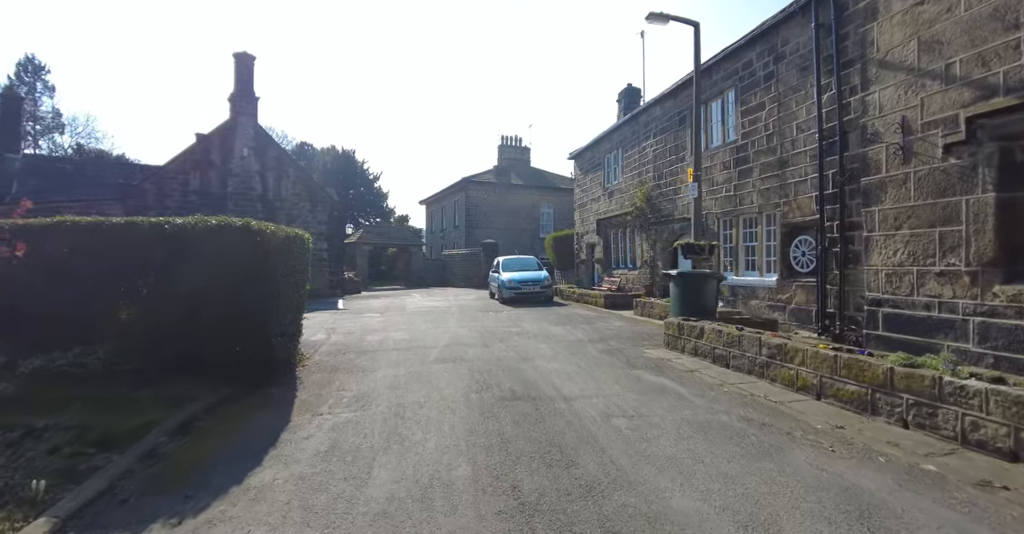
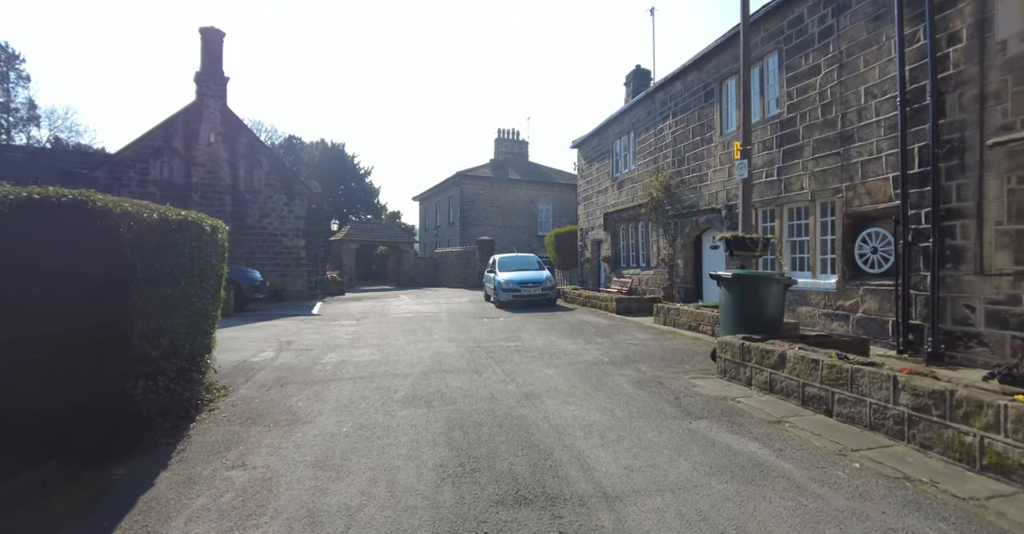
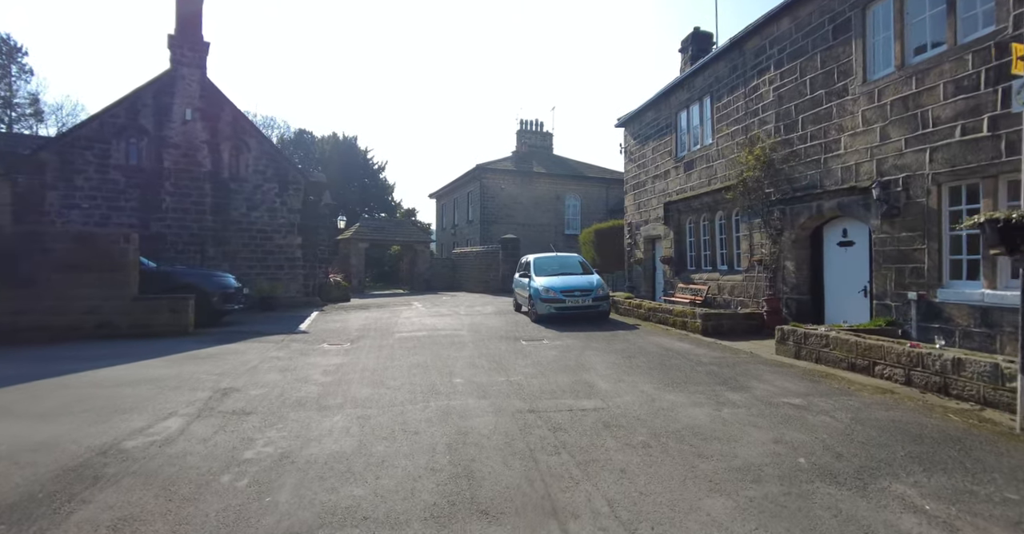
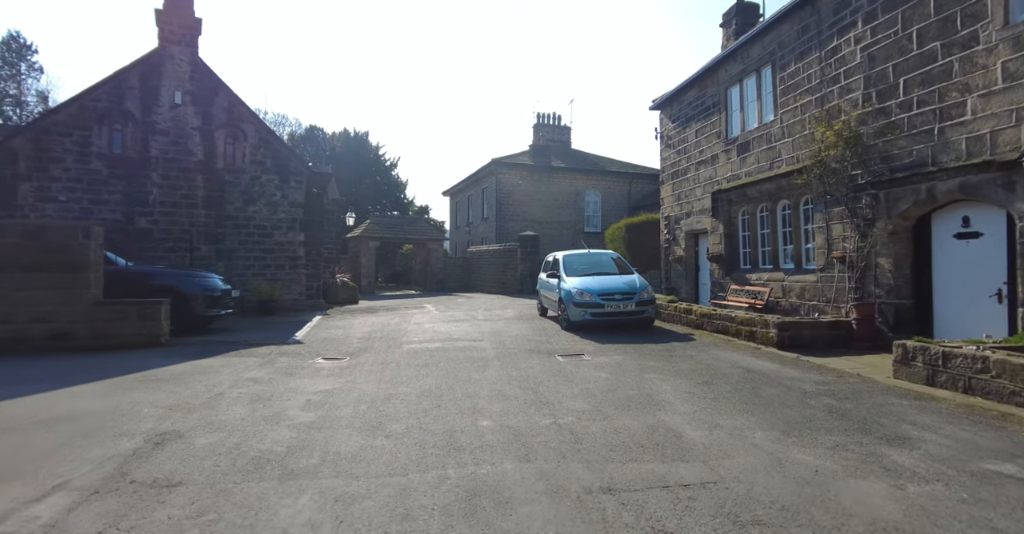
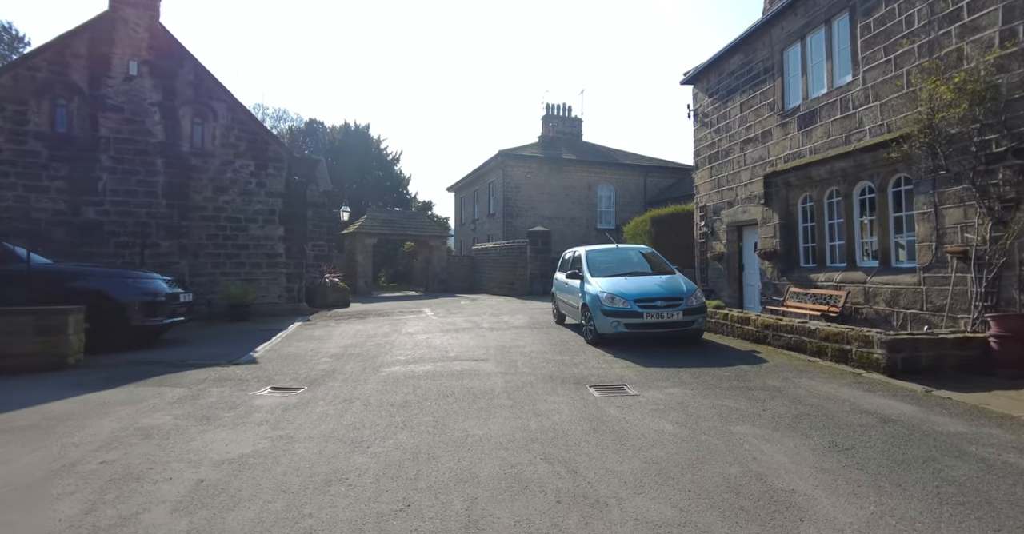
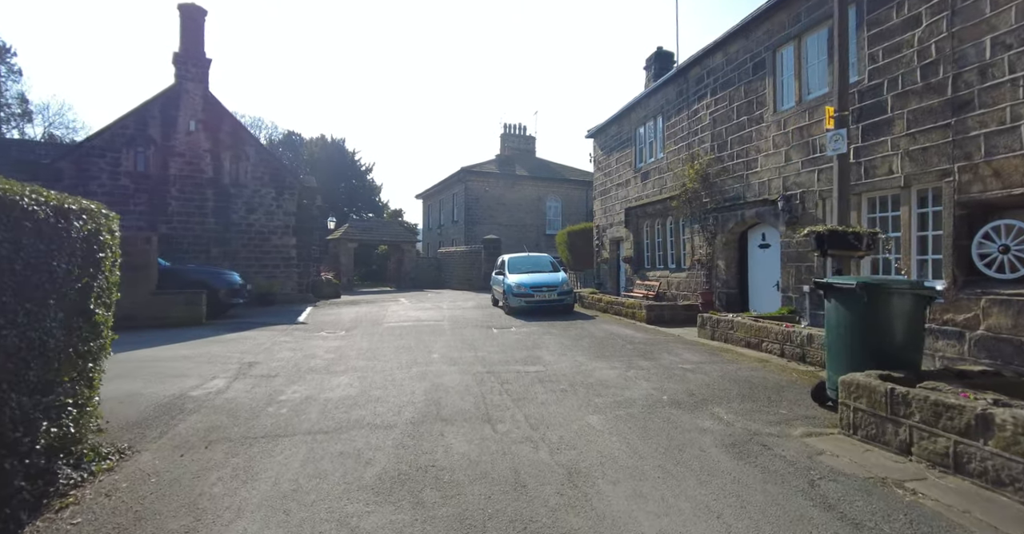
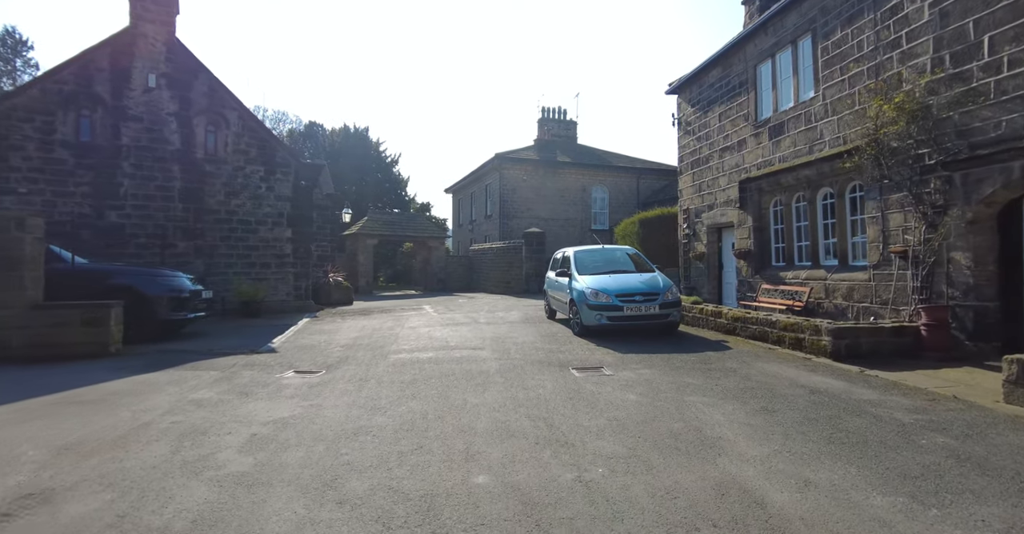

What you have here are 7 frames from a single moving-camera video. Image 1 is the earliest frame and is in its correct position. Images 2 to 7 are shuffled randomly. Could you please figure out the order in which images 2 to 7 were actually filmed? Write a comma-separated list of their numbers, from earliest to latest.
2, 6, 3, 4, 7, 5
